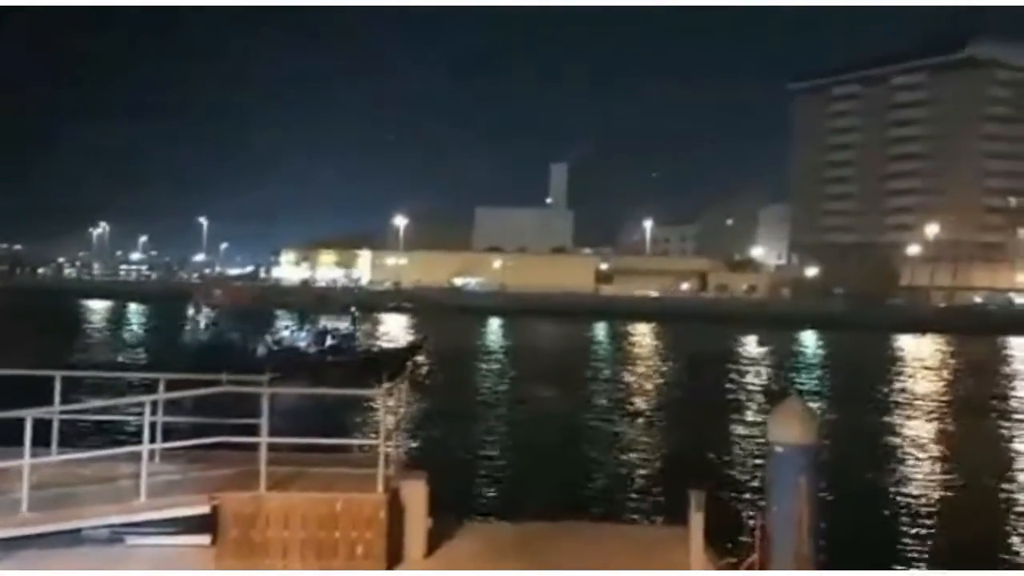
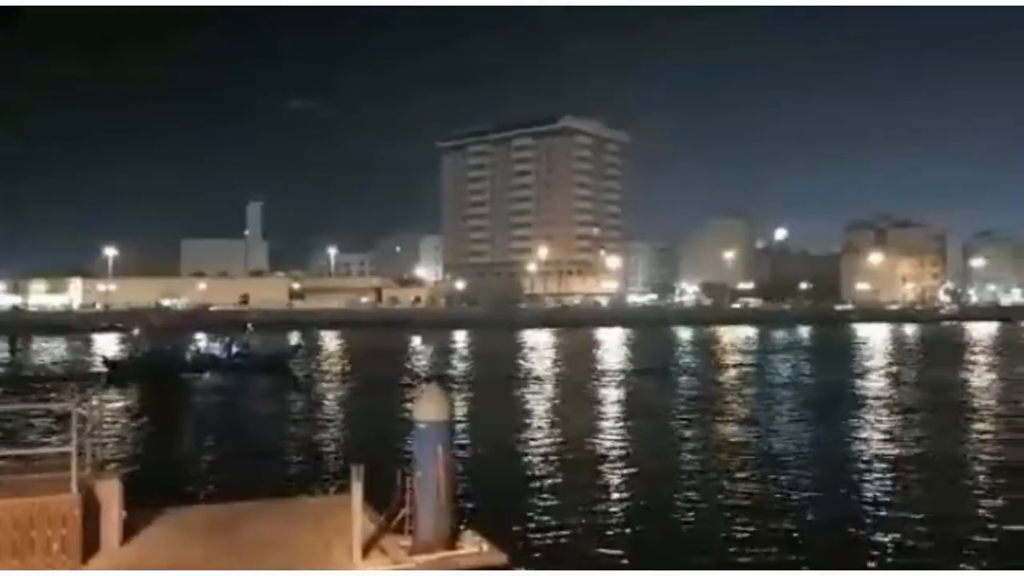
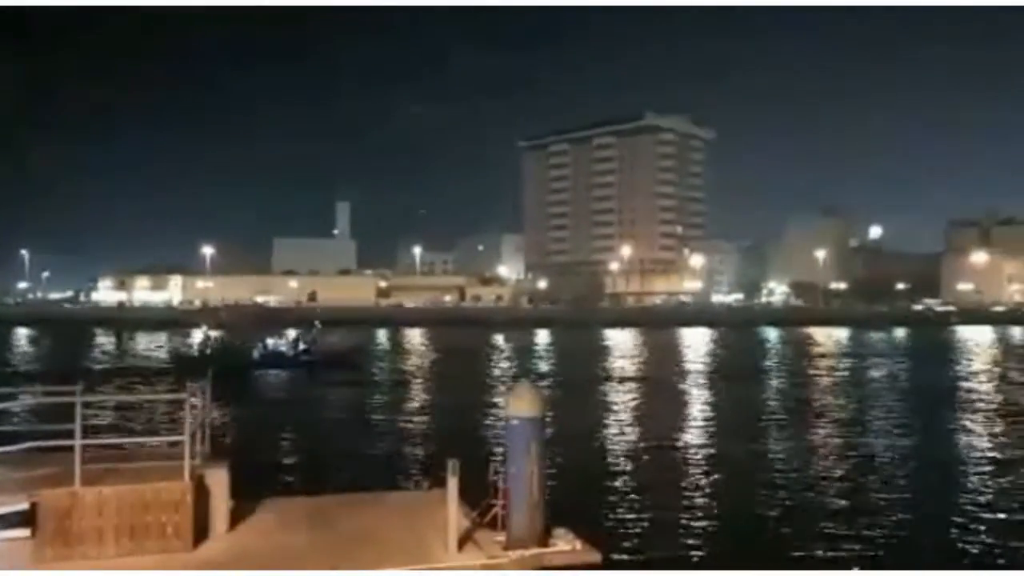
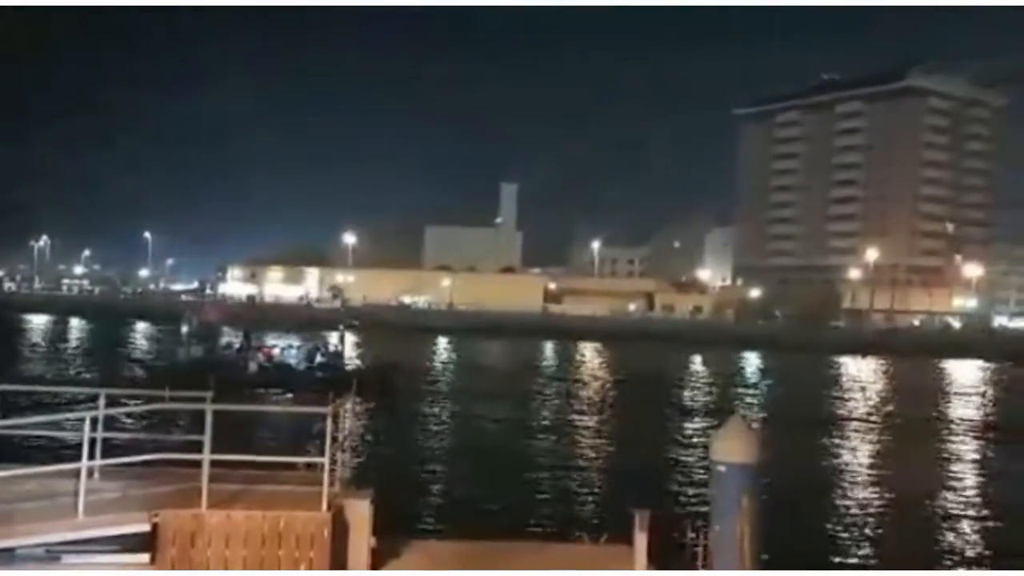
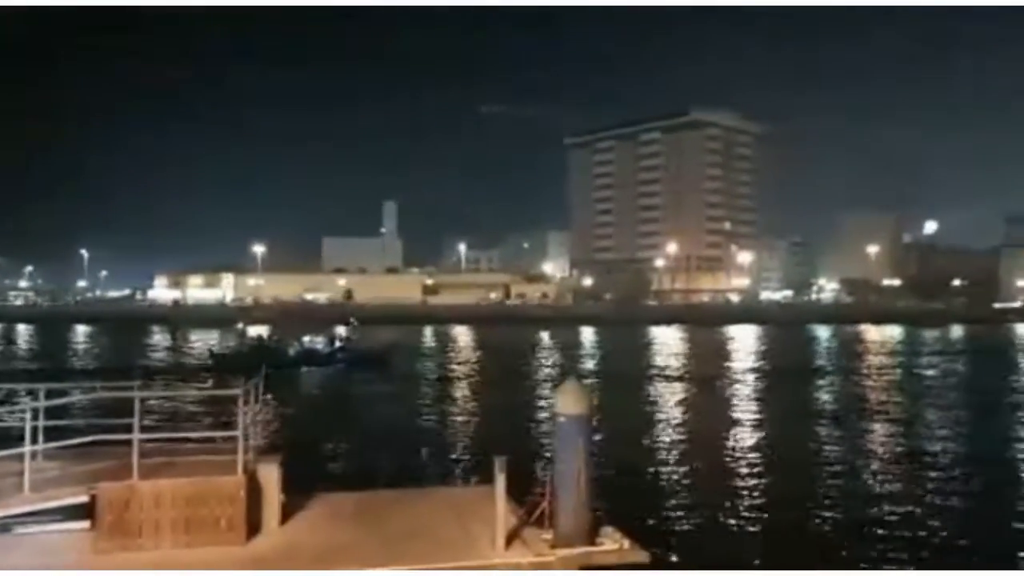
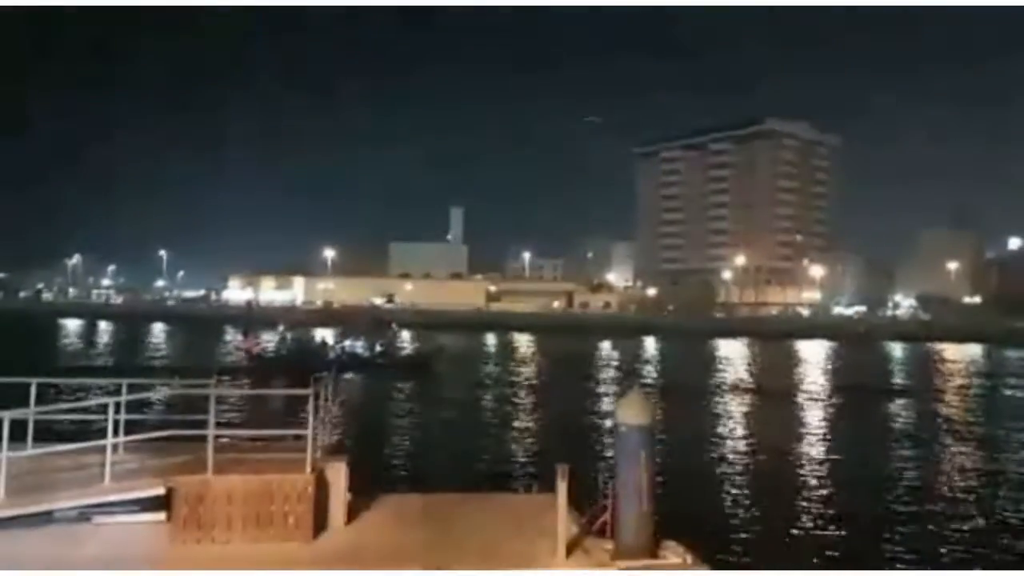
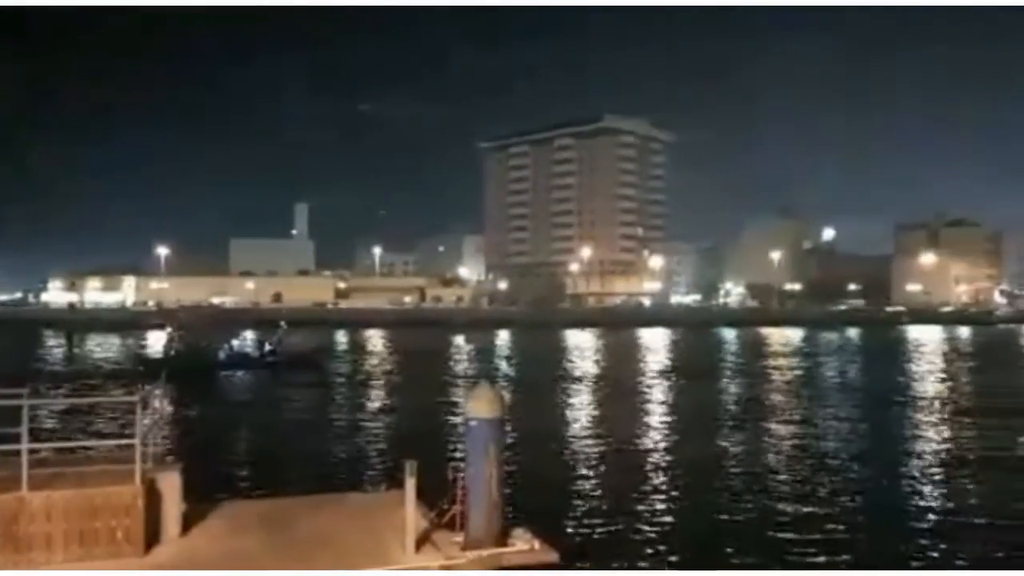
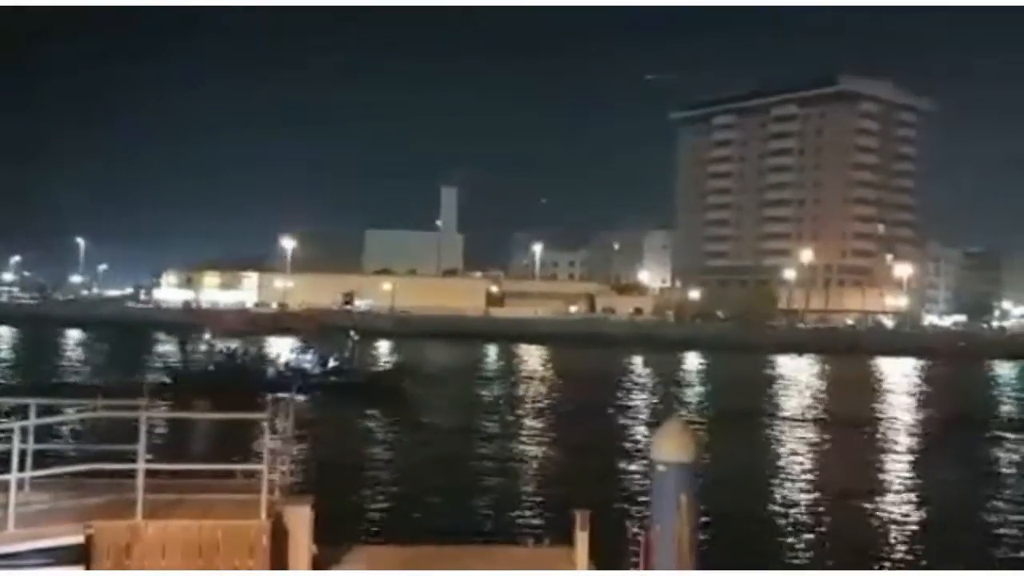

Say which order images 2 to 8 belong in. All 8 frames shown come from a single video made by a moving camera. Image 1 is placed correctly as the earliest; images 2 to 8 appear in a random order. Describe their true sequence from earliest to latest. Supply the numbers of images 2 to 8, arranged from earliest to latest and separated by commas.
4, 8, 6, 5, 3, 7, 2
